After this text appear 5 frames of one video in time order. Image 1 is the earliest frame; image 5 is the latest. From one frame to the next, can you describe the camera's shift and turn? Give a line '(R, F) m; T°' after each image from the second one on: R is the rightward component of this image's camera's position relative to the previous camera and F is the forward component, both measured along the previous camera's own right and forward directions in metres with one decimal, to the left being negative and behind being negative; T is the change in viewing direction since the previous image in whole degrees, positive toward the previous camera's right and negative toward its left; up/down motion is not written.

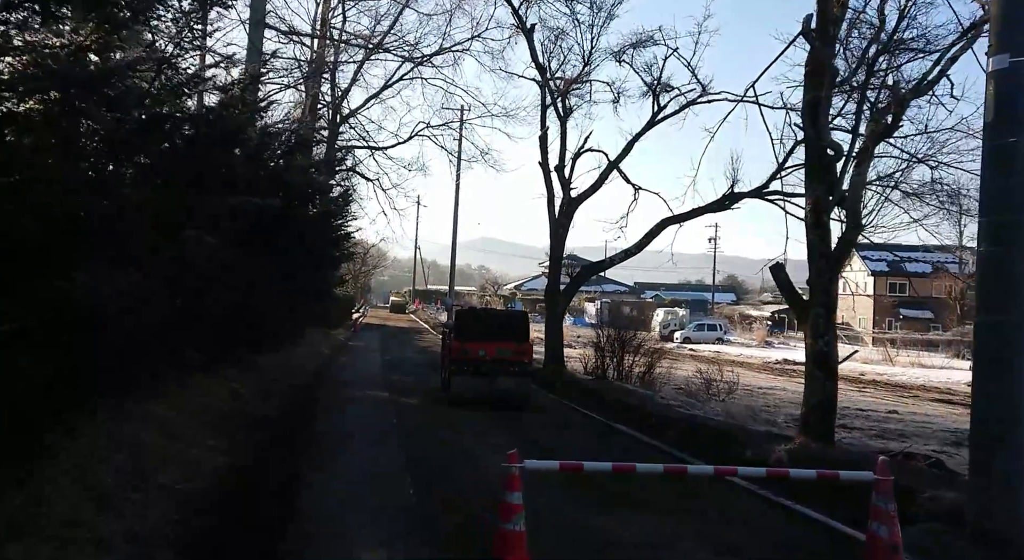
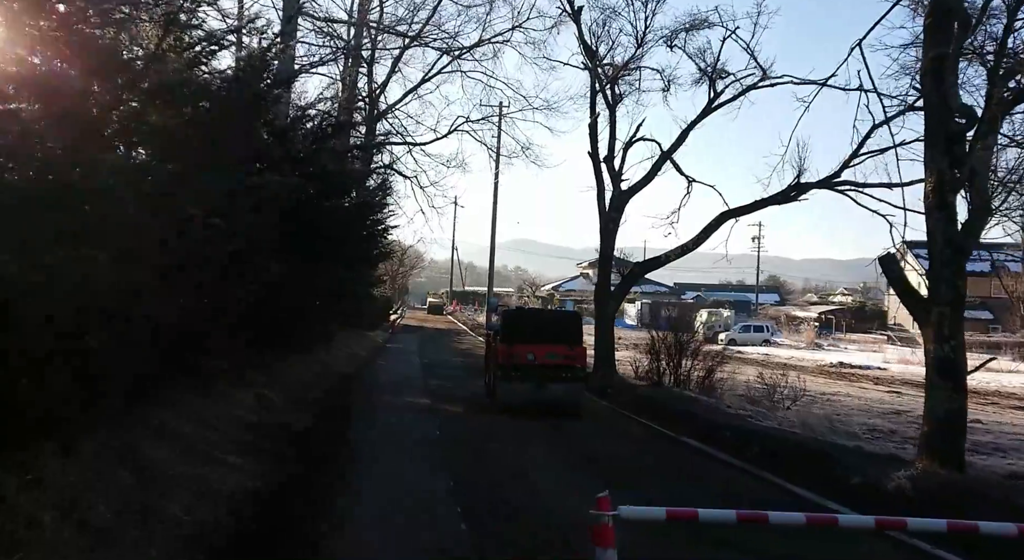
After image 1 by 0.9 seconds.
(-0.3, +1.2) m; -3°
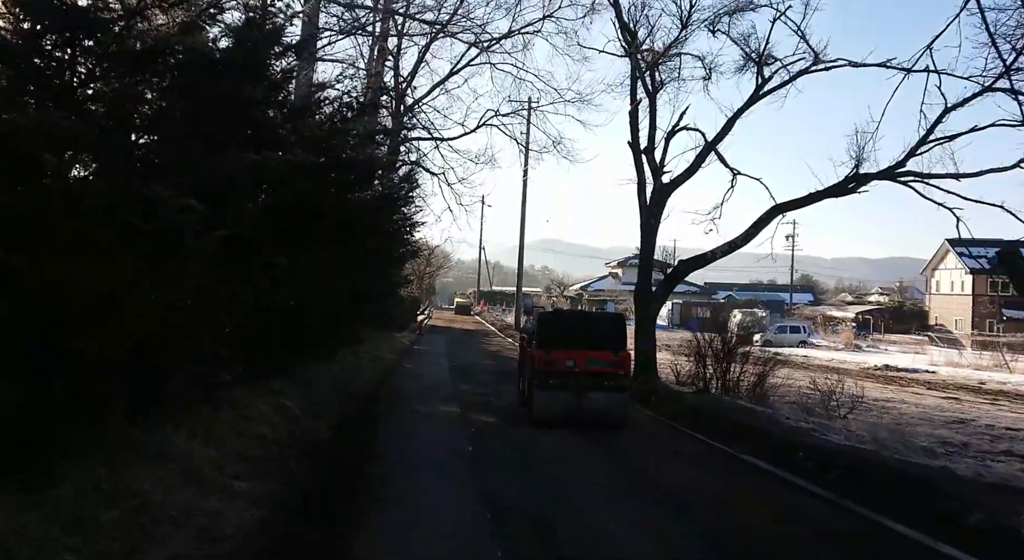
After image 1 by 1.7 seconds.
(-0.2, +1.1) m; -2°
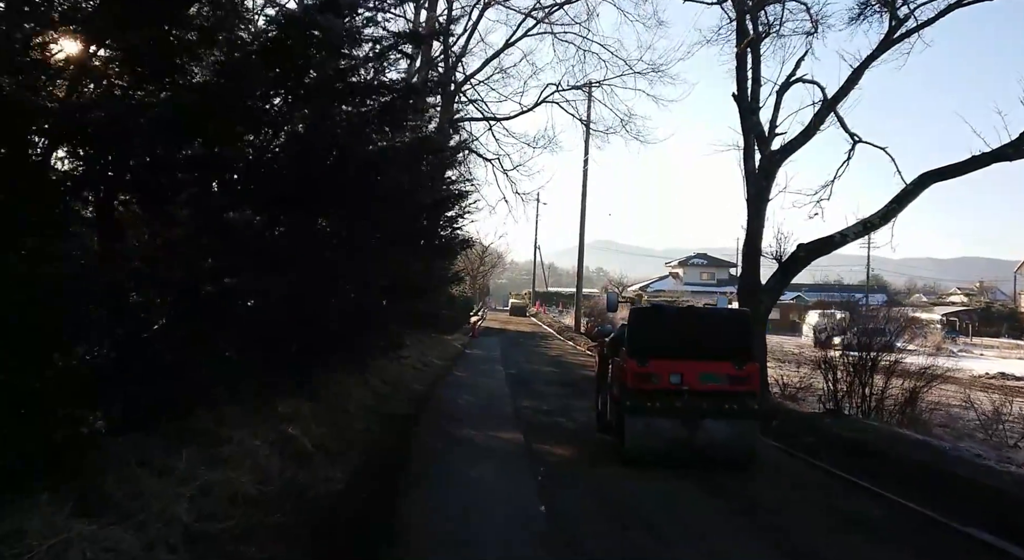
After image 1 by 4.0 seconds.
(-0.4, +3.3) m; -4°
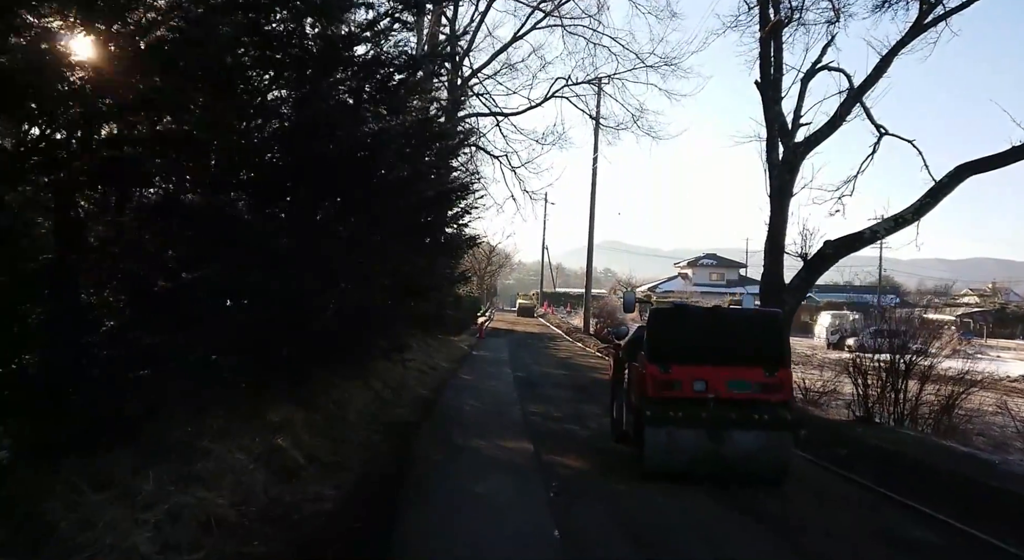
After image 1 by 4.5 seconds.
(0.0, +0.7) m; -1°
